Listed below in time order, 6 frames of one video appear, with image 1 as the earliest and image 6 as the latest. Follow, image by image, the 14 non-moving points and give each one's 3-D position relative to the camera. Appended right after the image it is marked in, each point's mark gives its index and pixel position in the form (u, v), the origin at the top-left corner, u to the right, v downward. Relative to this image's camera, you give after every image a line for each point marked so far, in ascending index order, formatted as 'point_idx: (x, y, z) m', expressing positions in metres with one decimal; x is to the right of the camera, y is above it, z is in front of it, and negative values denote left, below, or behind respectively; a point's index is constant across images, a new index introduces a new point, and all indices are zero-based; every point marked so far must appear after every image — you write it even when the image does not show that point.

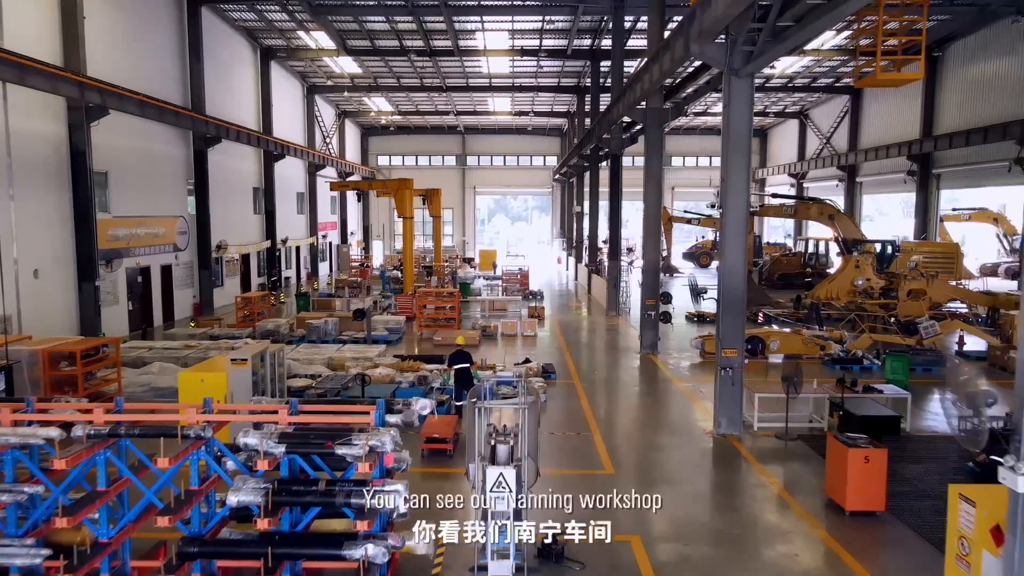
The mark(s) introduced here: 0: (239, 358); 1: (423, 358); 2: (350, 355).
0: (-2.0, -0.5, +8.0) m
1: (-1.1, -0.9, +13.7) m
2: (-1.9, -0.8, +12.8) m
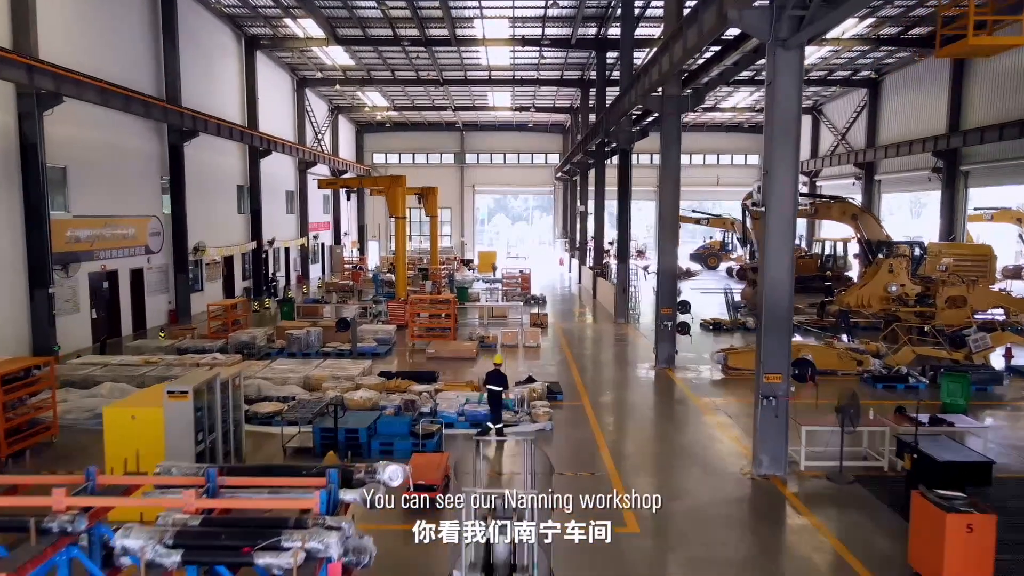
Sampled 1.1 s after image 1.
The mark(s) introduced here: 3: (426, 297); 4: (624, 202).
0: (-2.0, -0.6, +6.5) m
1: (-1.1, -1.0, +12.2) m
2: (-1.9, -0.9, +11.3) m
3: (-1.3, -0.1, +16.3) m
4: (+2.0, +1.5, +19.1) m
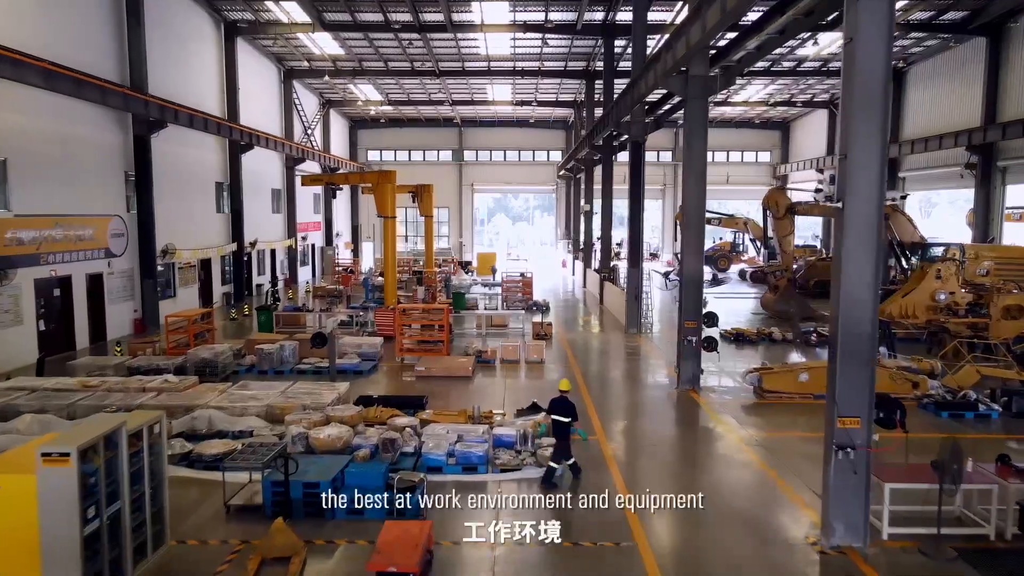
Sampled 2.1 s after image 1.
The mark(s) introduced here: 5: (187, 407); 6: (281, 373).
0: (-2.0, -0.7, +4.8) m
1: (-1.1, -1.1, +10.4) m
2: (-1.9, -1.0, +9.6) m
3: (-1.3, -0.2, +14.5) m
4: (+2.0, +1.4, +17.4) m
5: (-2.8, -1.0, +9.4) m
6: (-2.7, -1.0, +12.9) m
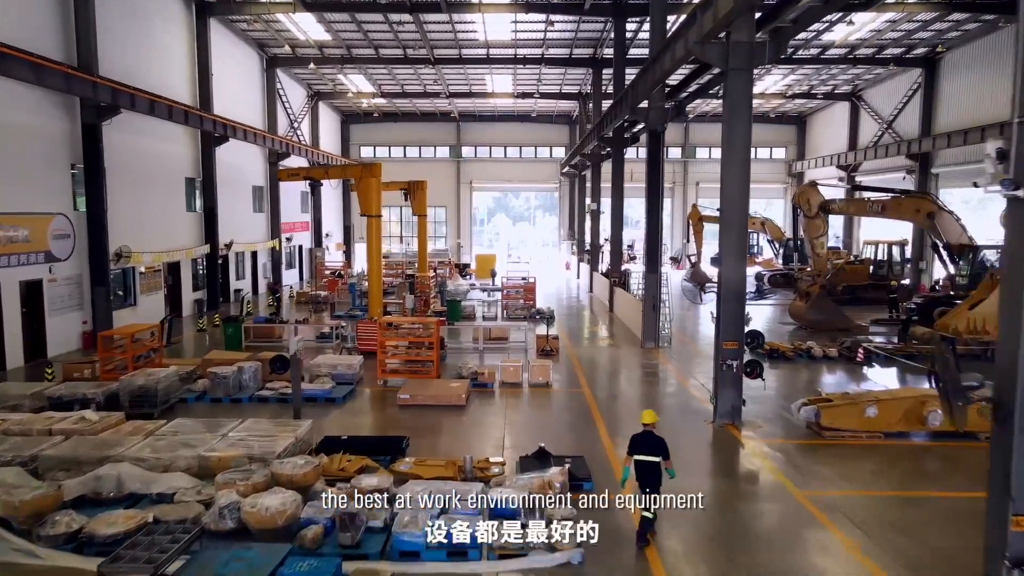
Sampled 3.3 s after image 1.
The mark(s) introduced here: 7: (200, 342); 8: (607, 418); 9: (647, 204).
0: (-2.0, -0.8, +2.7) m
1: (-1.1, -1.2, +8.3) m
2: (-1.9, -1.1, +7.5) m
3: (-1.3, -0.4, +12.5) m
4: (+2.0, +1.3, +15.3) m
5: (-2.8, -1.1, +7.3) m
6: (-2.7, -1.1, +10.8) m
7: (-4.7, -0.8, +16.5) m
8: (+1.0, -1.3, +11.1) m
9: (+1.9, +1.2, +15.3) m
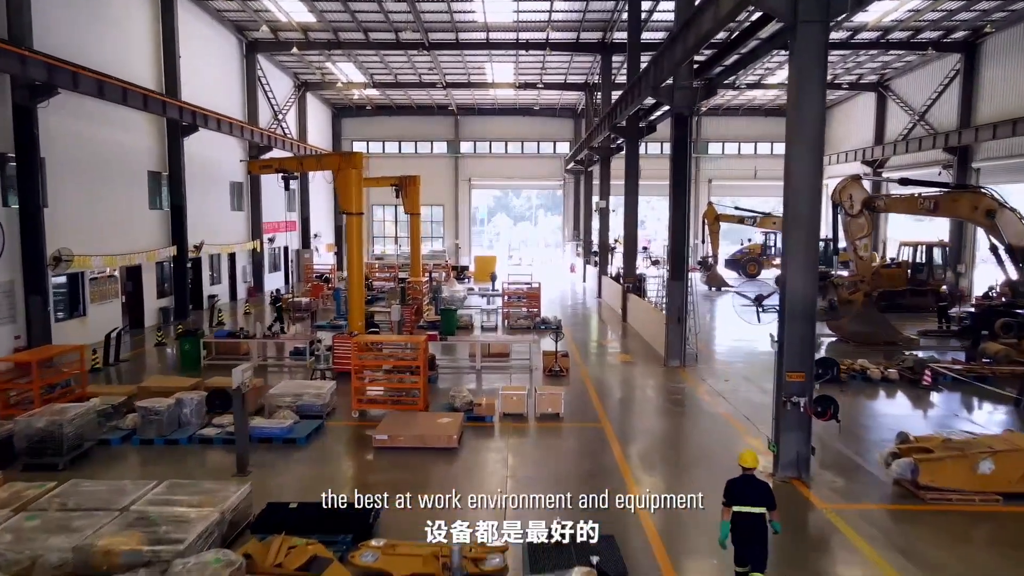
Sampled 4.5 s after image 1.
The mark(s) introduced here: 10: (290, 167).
0: (-2.0, -1.0, +0.6) m
1: (-1.1, -1.3, +6.2) m
2: (-1.8, -1.2, +5.4) m
3: (-1.2, -0.5, +10.3) m
4: (+2.0, +1.2, +13.2) m
5: (-2.8, -1.3, +5.2) m
6: (-2.7, -1.2, +8.7) m
7: (-4.7, -0.9, +14.4) m
8: (+1.0, -1.5, +9.0) m
9: (+1.9, +1.1, +13.2) m
10: (-3.0, +1.6, +14.6) m
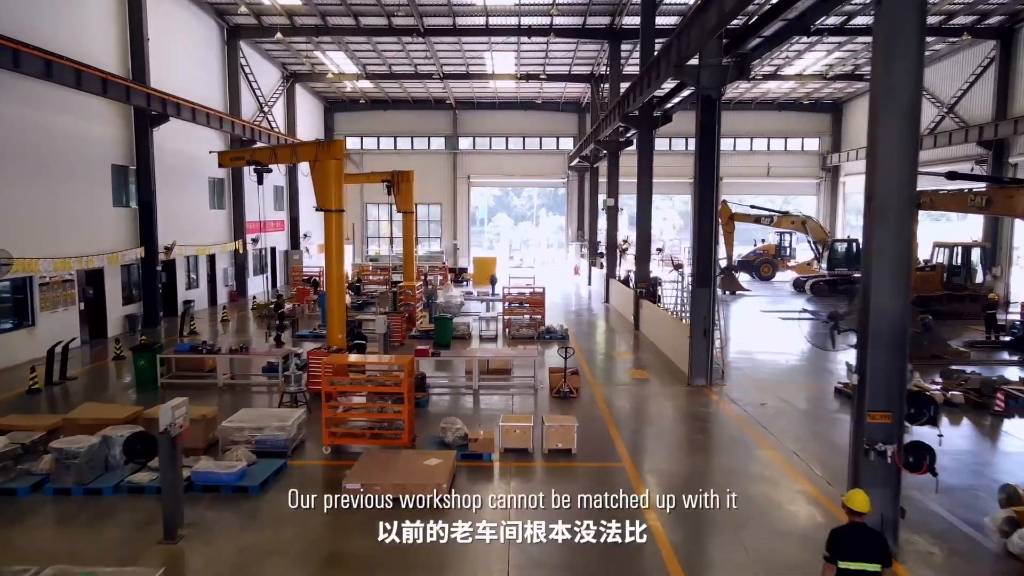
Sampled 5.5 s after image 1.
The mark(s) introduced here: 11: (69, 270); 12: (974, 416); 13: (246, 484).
0: (-2.0, -1.0, -1.1) m
1: (-1.0, -1.4, +4.5) m
2: (-1.8, -1.3, +3.7) m
3: (-1.2, -0.6, +8.7) m
4: (+2.1, +1.1, +11.5) m
5: (-2.7, -1.3, +3.5) m
6: (-2.7, -1.3, +7.0) m
7: (-4.7, -1.0, +12.8) m
8: (+1.0, -1.5, +7.3) m
9: (+2.0, +1.0, +11.5) m
10: (-3.0, +1.5, +13.0) m
11: (-5.7, +0.2, +14.1) m
12: (+4.3, -1.2, +10.1) m
13: (-1.8, -1.3, +7.2) m
